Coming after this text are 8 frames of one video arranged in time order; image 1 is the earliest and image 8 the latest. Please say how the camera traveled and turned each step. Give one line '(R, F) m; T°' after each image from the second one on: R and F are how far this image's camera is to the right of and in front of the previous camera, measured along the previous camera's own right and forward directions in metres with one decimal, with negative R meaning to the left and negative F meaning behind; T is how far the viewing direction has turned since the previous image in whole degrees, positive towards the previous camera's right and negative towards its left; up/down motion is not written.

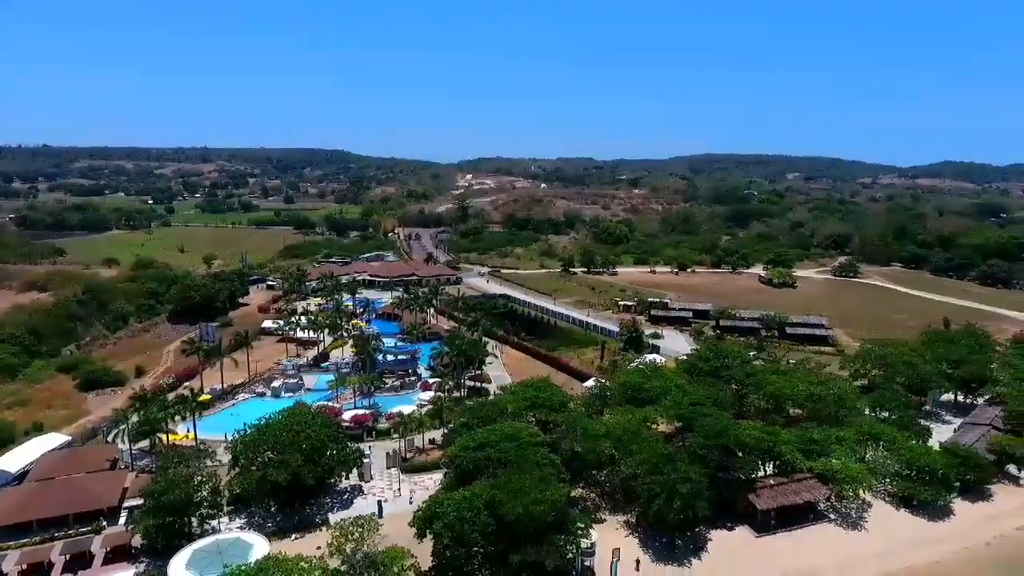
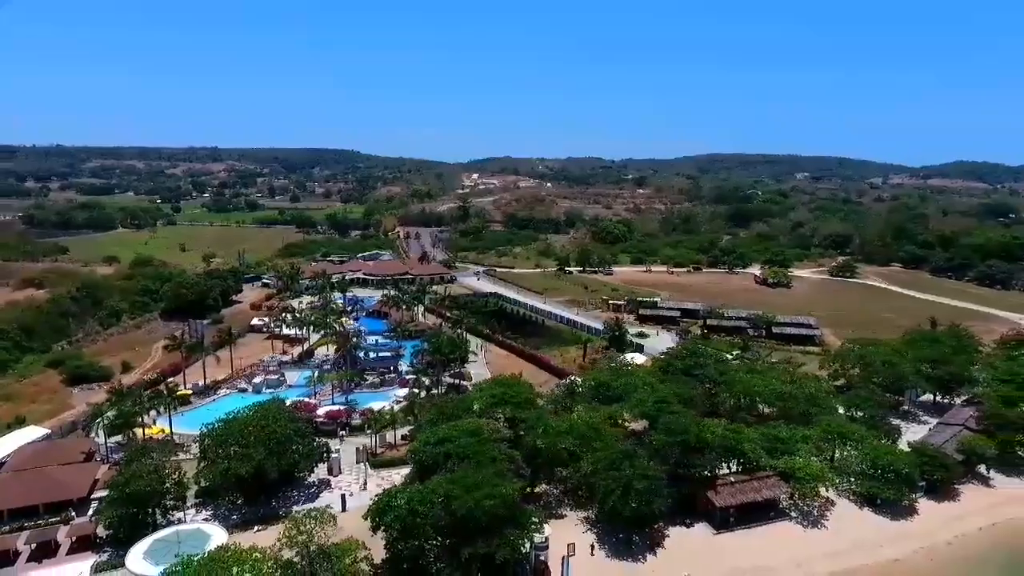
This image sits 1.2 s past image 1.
(+2.9, -0.2) m; -1°
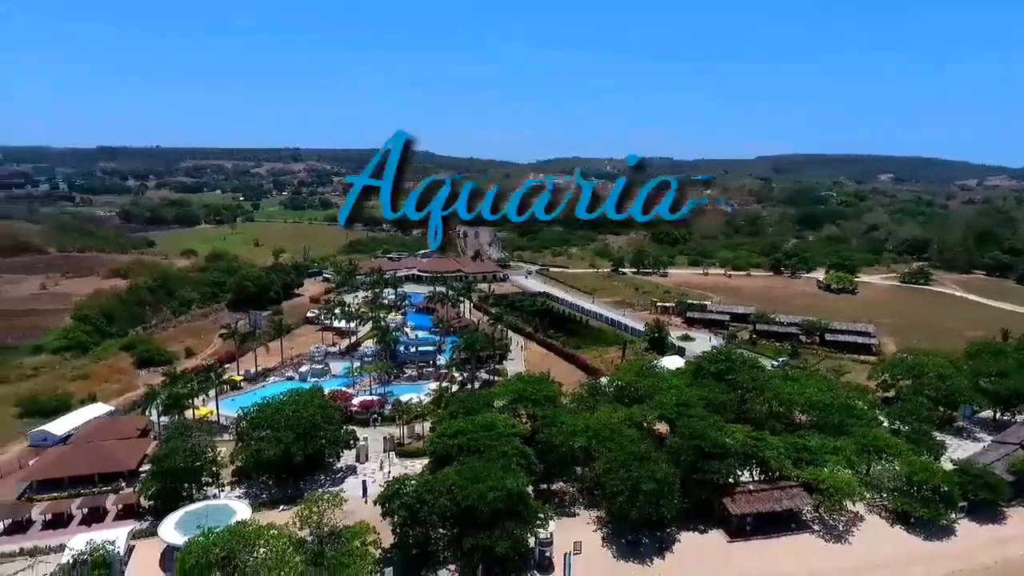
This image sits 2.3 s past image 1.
(+3.1, -0.3) m; -6°
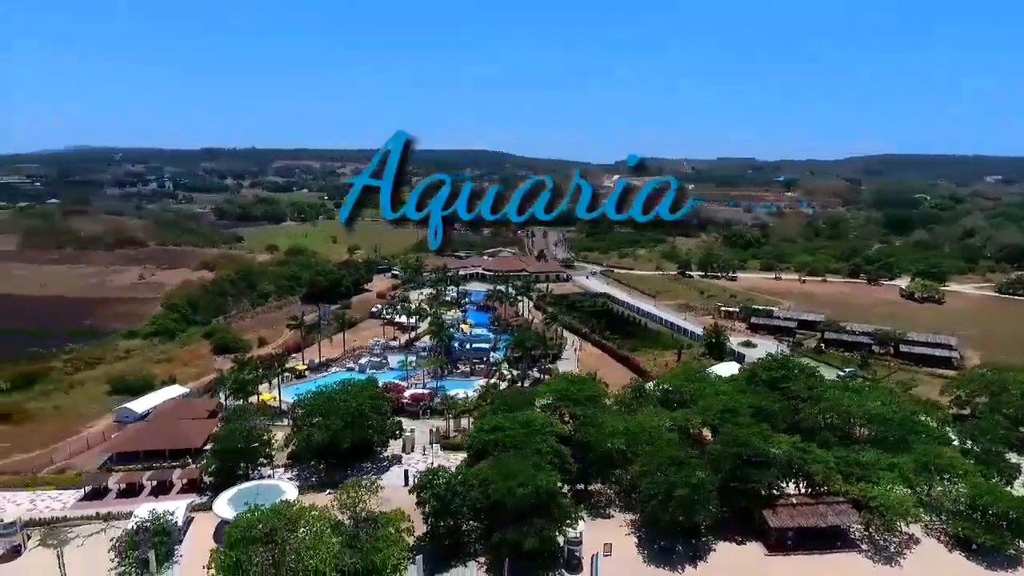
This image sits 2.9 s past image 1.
(+2.1, -0.3) m; -7°
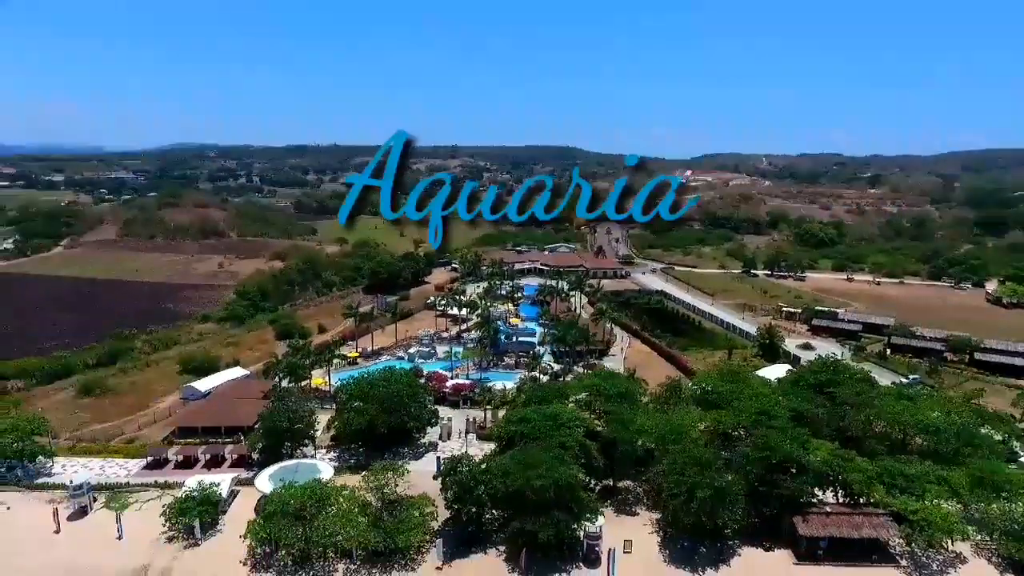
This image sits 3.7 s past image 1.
(+2.5, -0.2) m; -7°
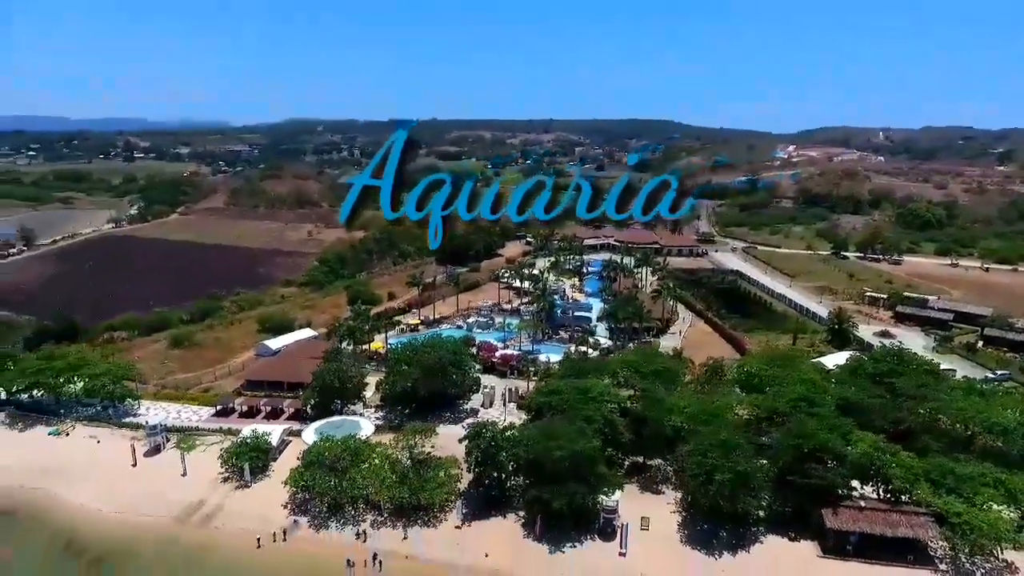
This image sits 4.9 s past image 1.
(+3.6, -0.1) m; -8°
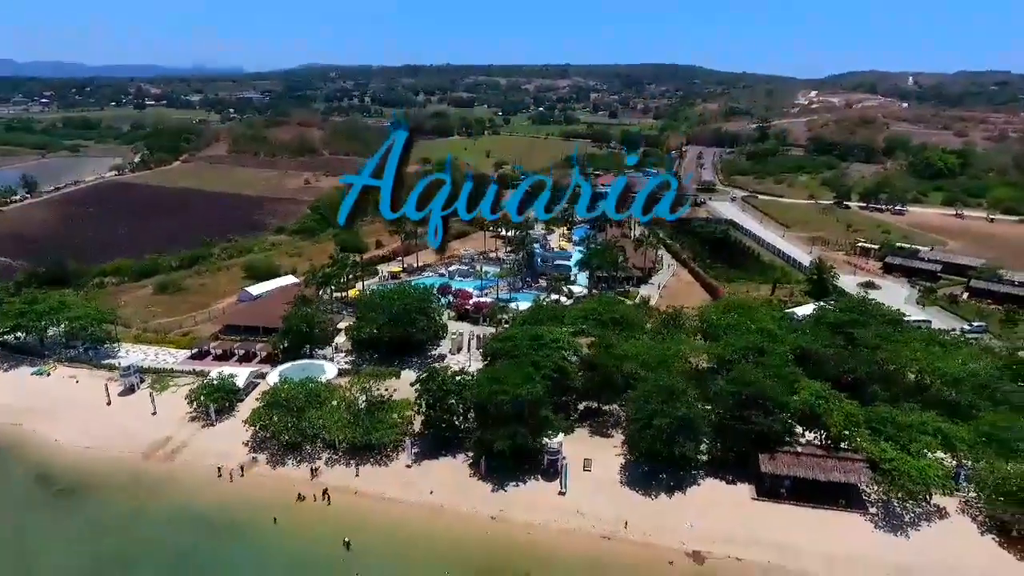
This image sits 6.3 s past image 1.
(+3.9, 0.0) m; -2°
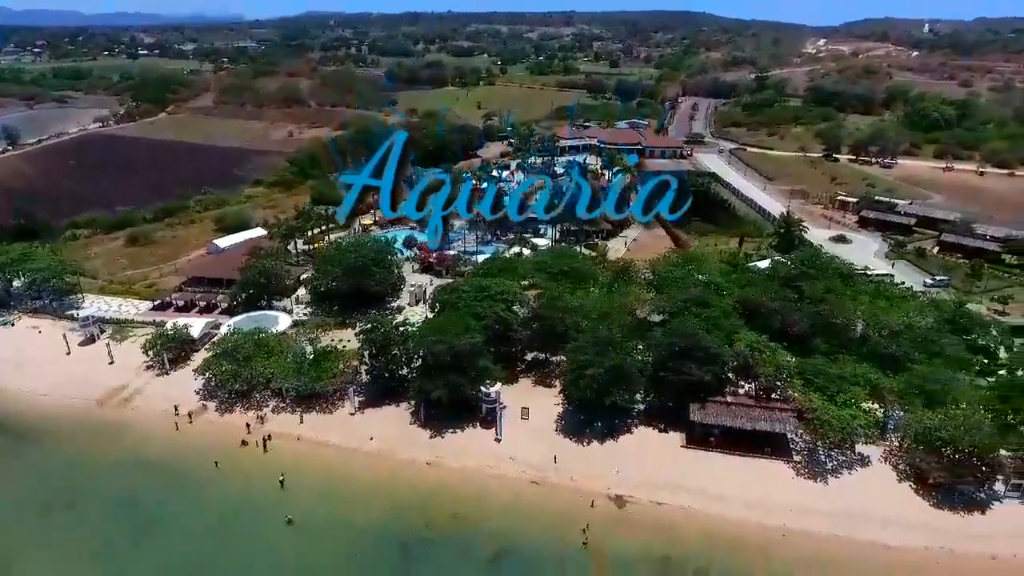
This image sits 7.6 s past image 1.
(+3.7, 0.0) m; -1°
